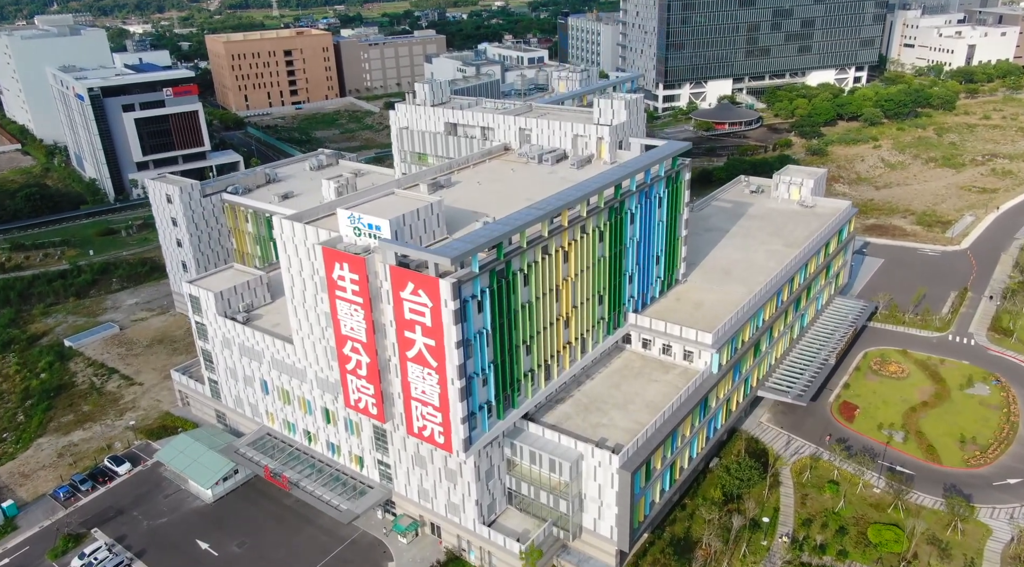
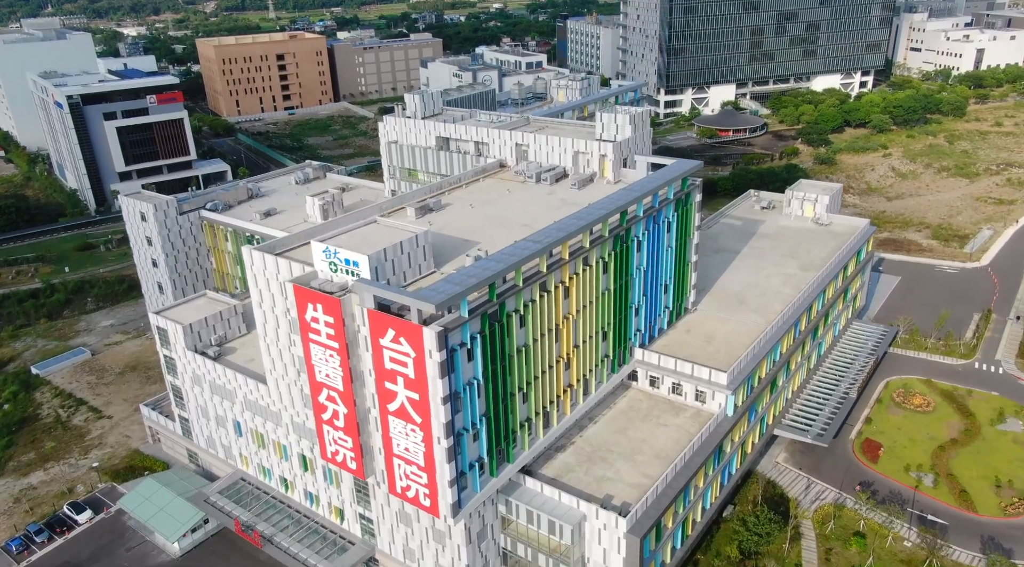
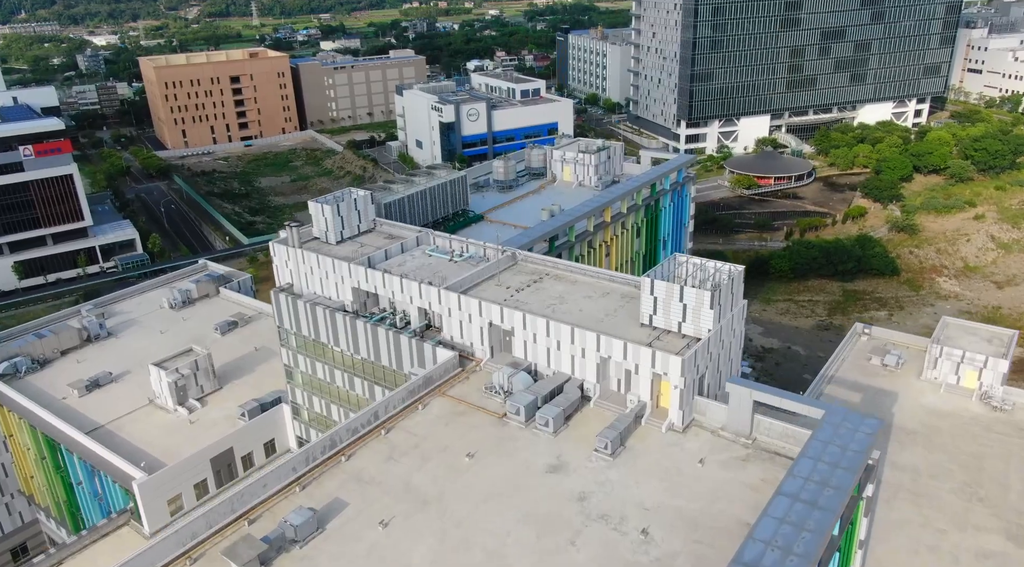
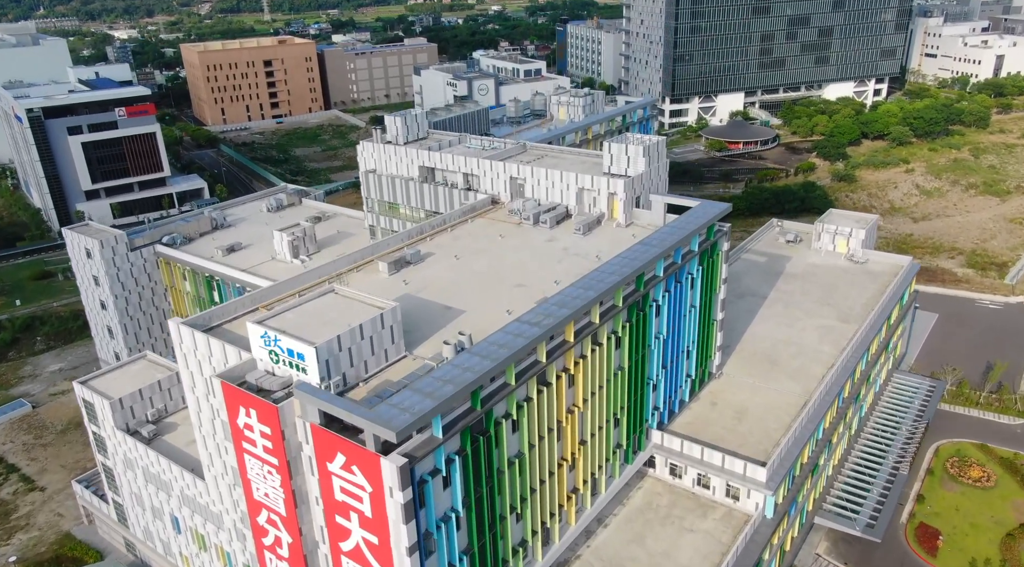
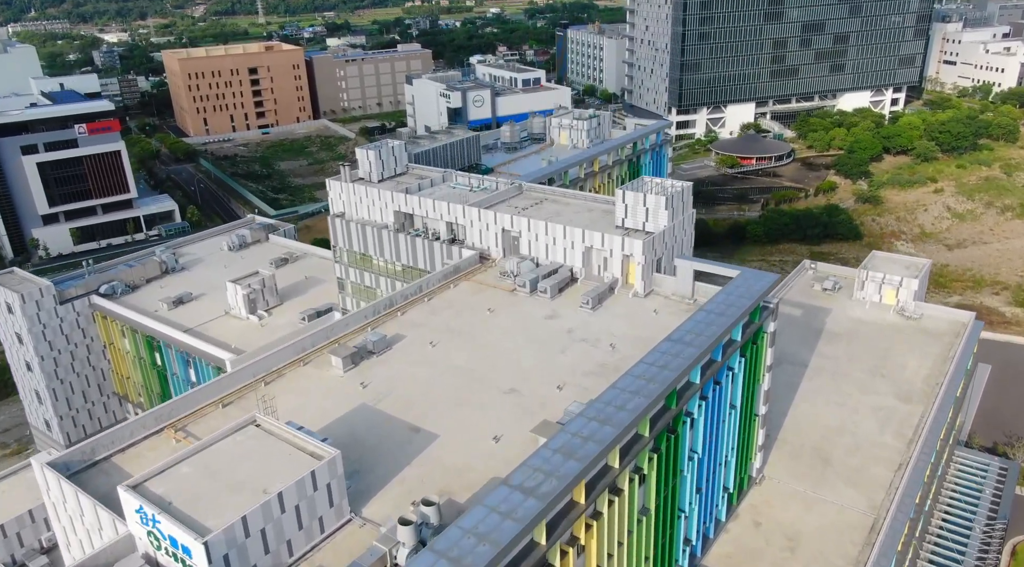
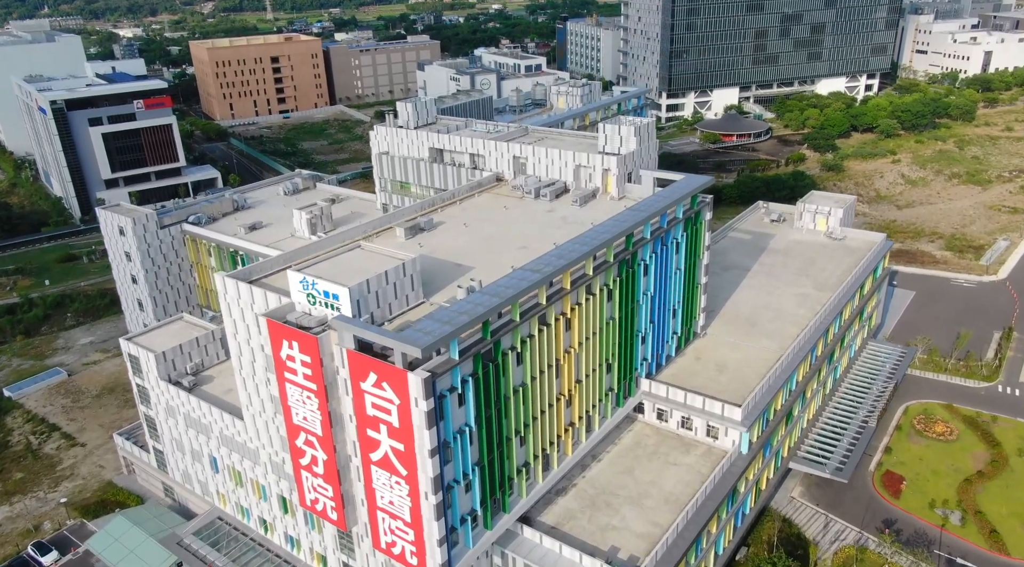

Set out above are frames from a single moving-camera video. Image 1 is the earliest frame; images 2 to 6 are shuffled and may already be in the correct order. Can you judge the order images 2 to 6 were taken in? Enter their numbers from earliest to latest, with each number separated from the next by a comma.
2, 6, 4, 5, 3
